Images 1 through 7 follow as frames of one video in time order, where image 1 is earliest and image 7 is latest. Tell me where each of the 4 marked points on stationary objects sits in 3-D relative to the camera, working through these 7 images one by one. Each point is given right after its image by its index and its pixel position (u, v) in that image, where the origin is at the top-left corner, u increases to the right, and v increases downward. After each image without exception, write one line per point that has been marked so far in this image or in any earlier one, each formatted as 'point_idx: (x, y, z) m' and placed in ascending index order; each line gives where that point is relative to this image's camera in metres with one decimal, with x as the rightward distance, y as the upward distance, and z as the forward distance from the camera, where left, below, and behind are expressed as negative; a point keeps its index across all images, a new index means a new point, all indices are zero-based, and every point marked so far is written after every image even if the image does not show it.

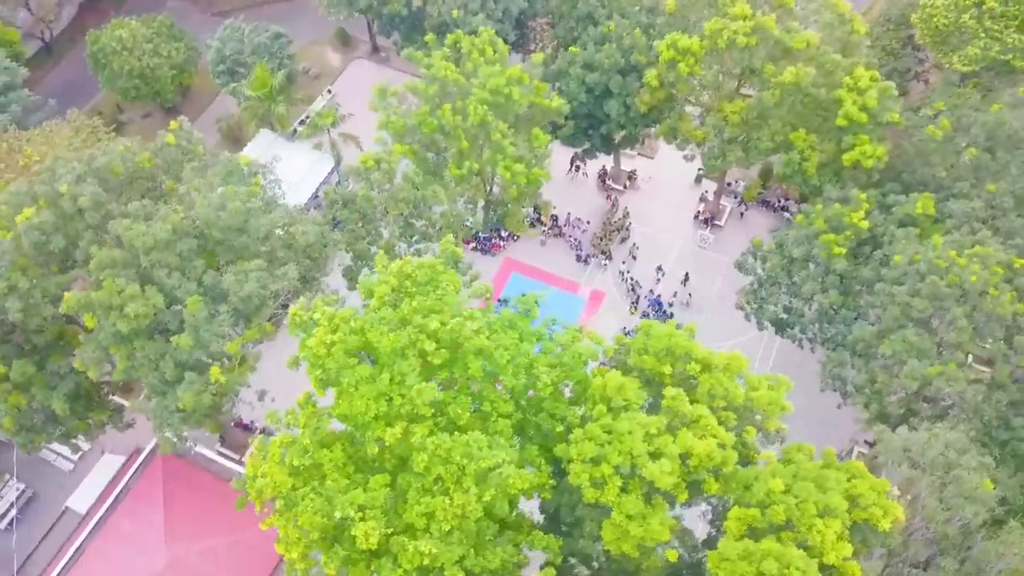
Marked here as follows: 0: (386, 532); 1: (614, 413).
0: (-2.7, -5.3, +17.5) m
1: (+2.5, -2.9, +19.1) m
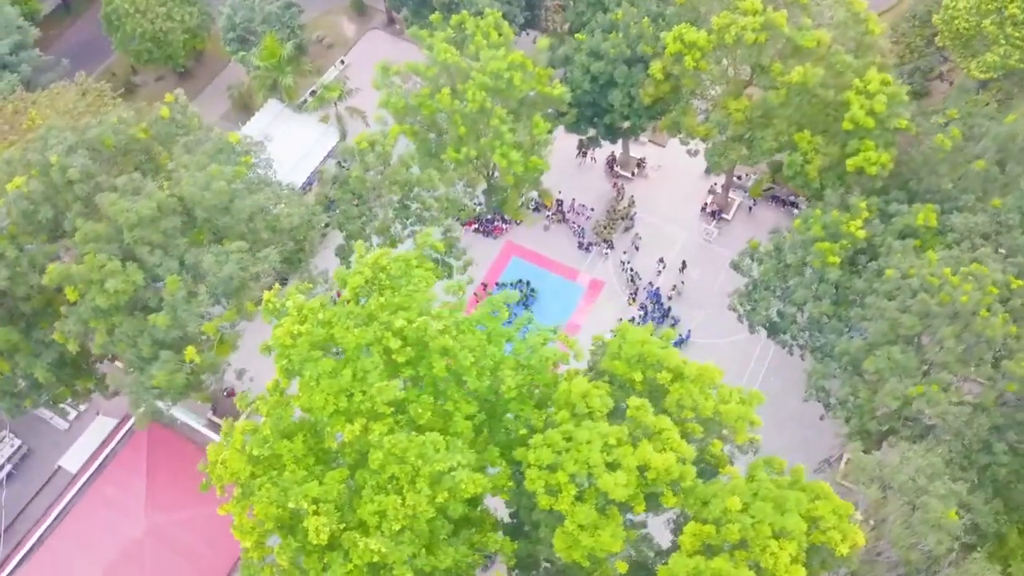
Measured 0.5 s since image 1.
0: (-3.8, -5.2, +17.6) m
1: (+1.6, -3.1, +19.0) m
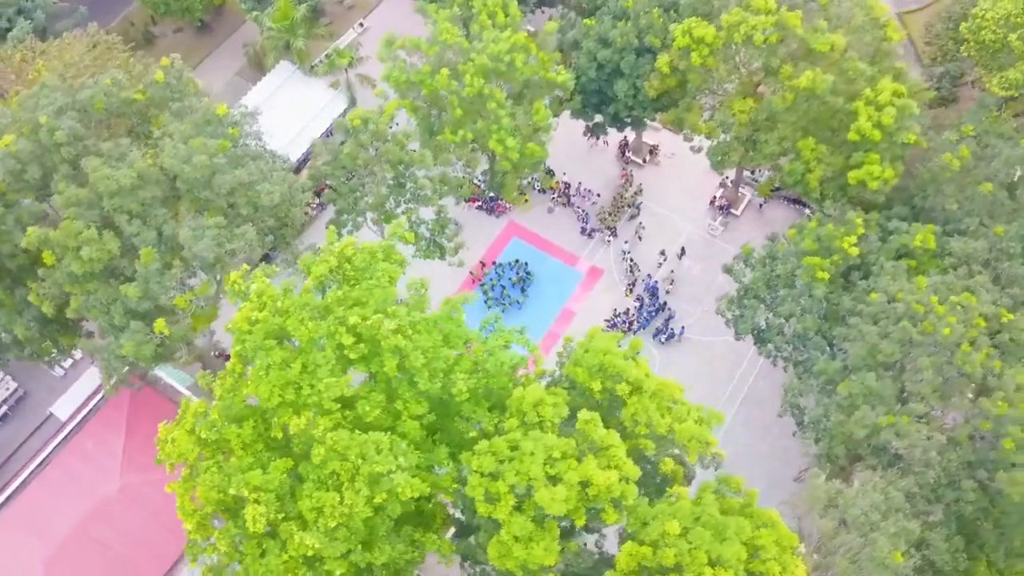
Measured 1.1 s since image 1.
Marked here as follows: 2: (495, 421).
0: (-5.2, -5.1, +17.9) m
1: (+0.4, -3.3, +18.9) m
2: (-0.4, -3.2, +19.3) m
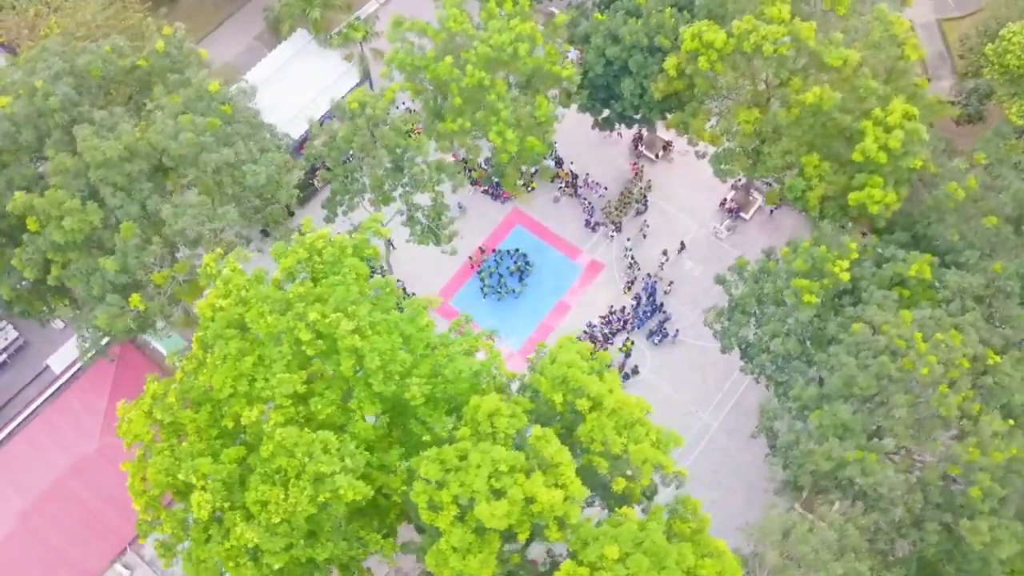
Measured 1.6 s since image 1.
0: (-6.5, -4.9, +18.1) m
1: (-0.8, -3.5, +18.8) m
2: (-1.5, -3.3, +19.3) m
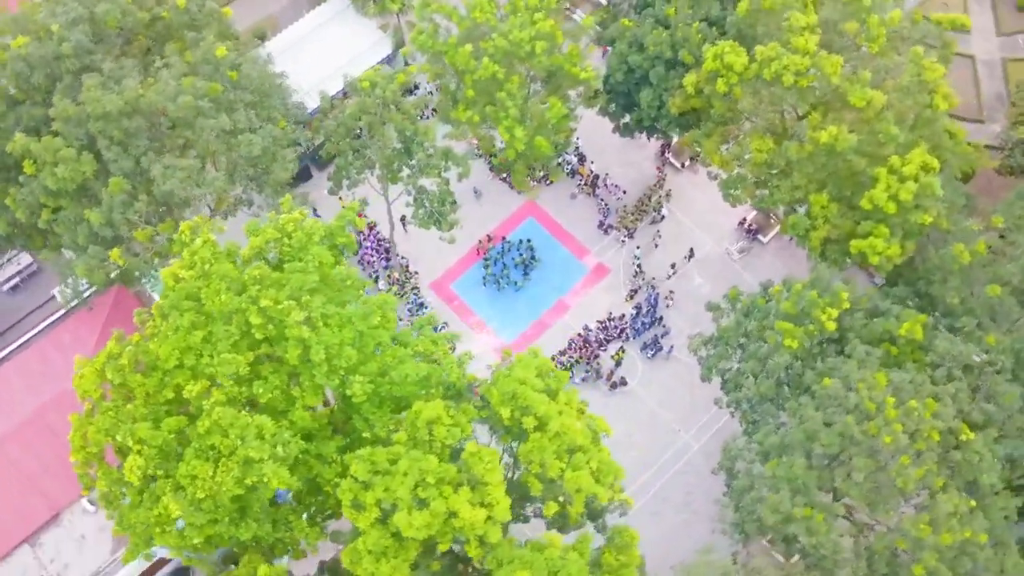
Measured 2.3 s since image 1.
0: (-8.2, -4.3, +18.5) m
1: (-2.3, -3.7, +18.9) m
2: (-3.0, -3.4, +19.4) m
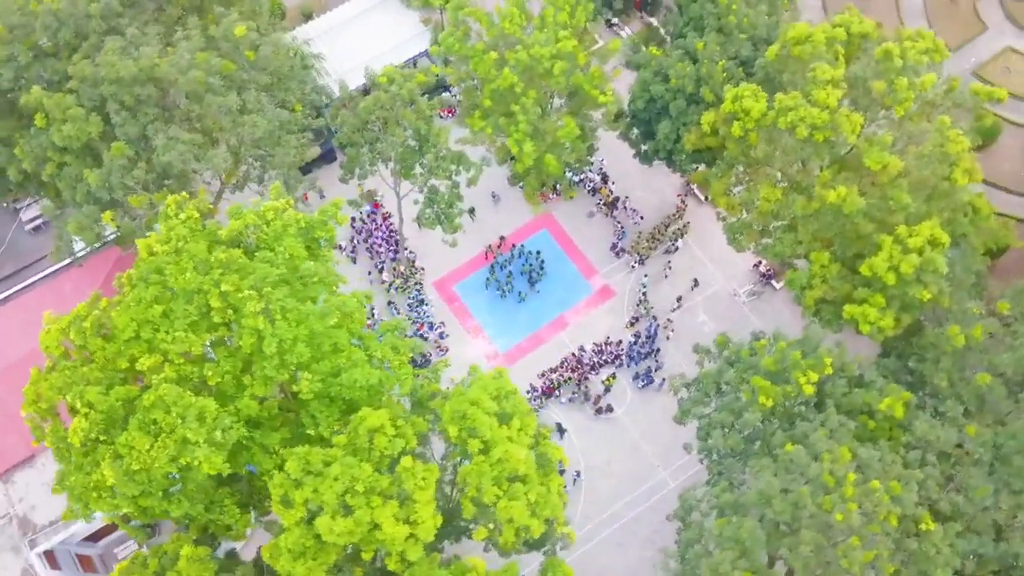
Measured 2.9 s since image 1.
0: (-9.7, -3.6, +18.9) m
1: (-3.8, -3.8, +18.9) m
2: (-4.3, -3.4, +19.4) m
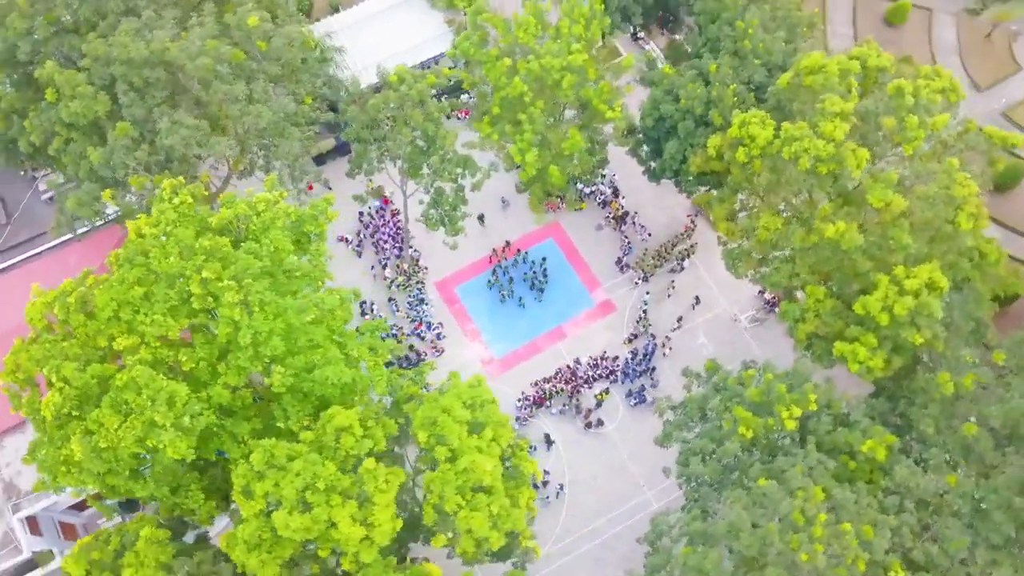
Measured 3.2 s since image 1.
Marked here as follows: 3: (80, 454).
0: (-10.5, -3.0, +19.2) m
1: (-4.6, -3.7, +19.0) m
2: (-5.1, -3.3, +19.5) m
3: (-9.9, -3.9, +18.5) m
